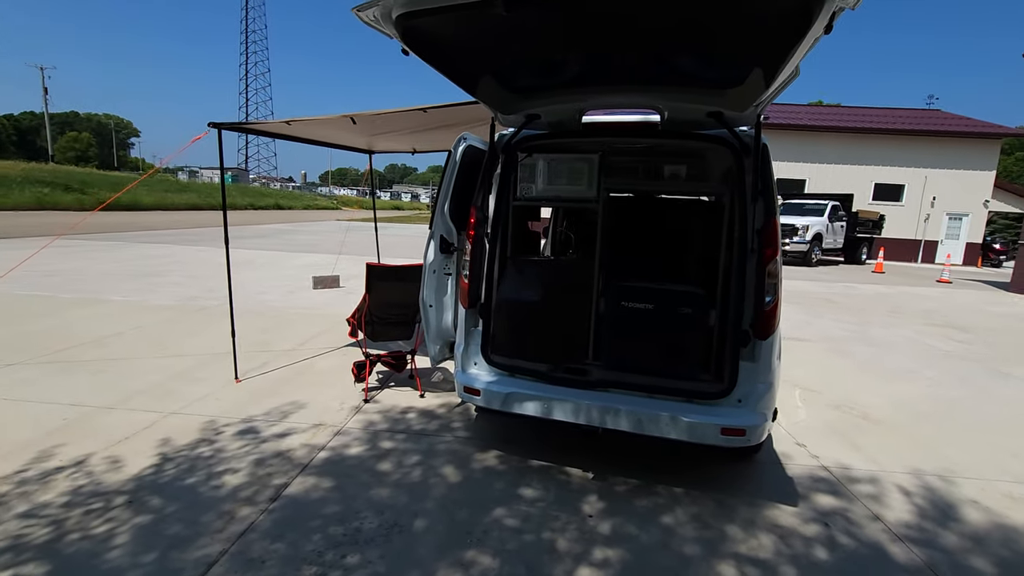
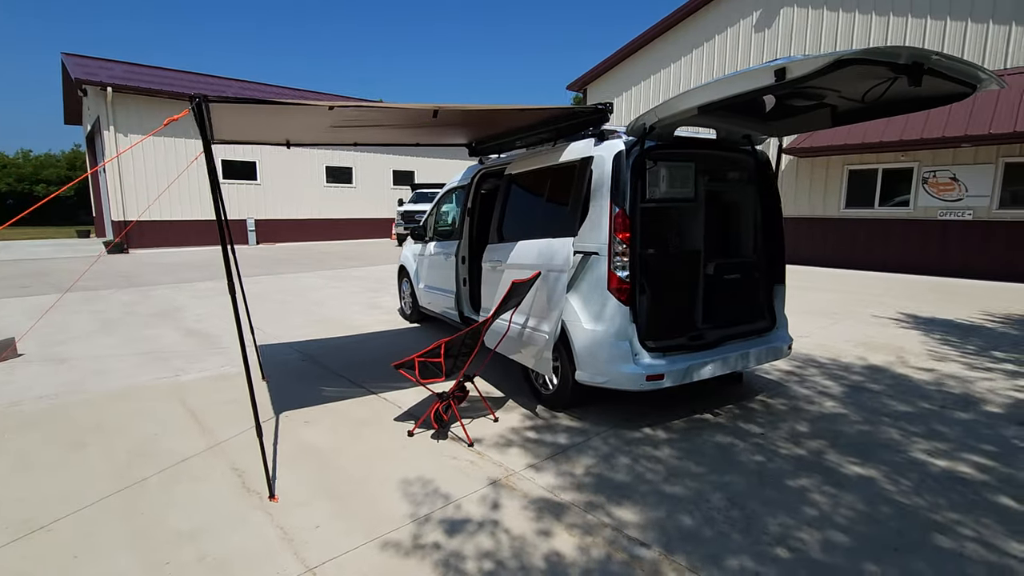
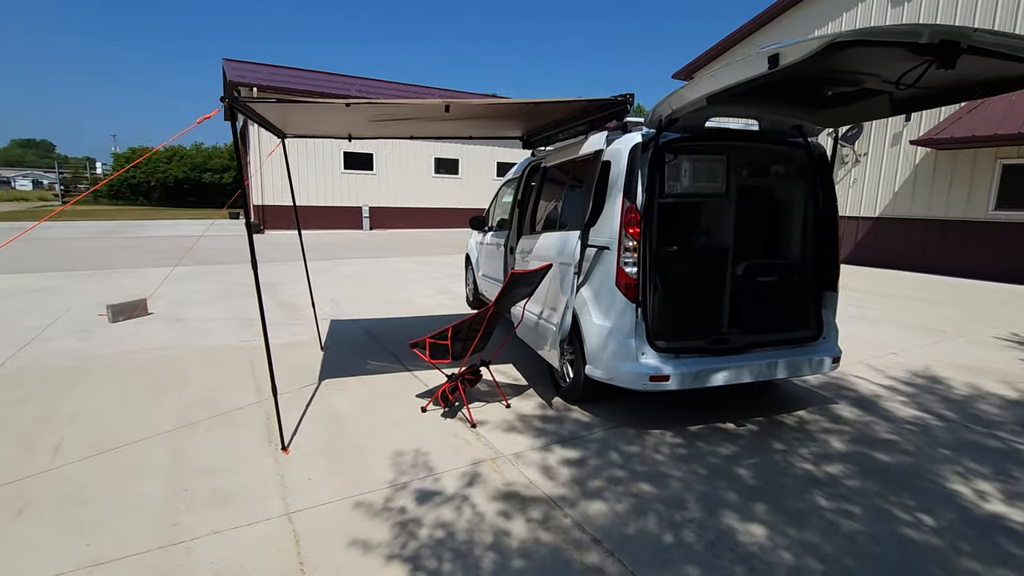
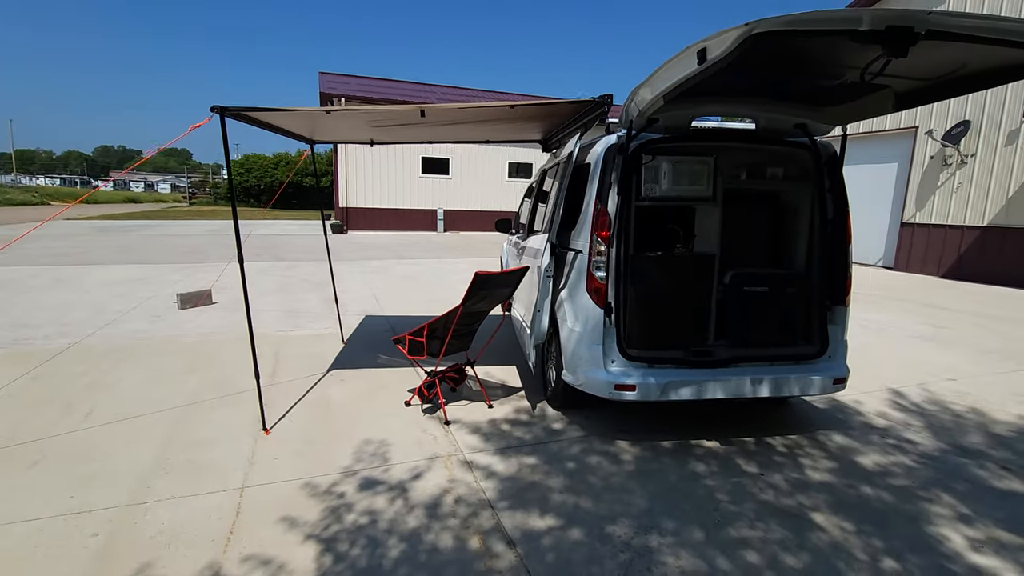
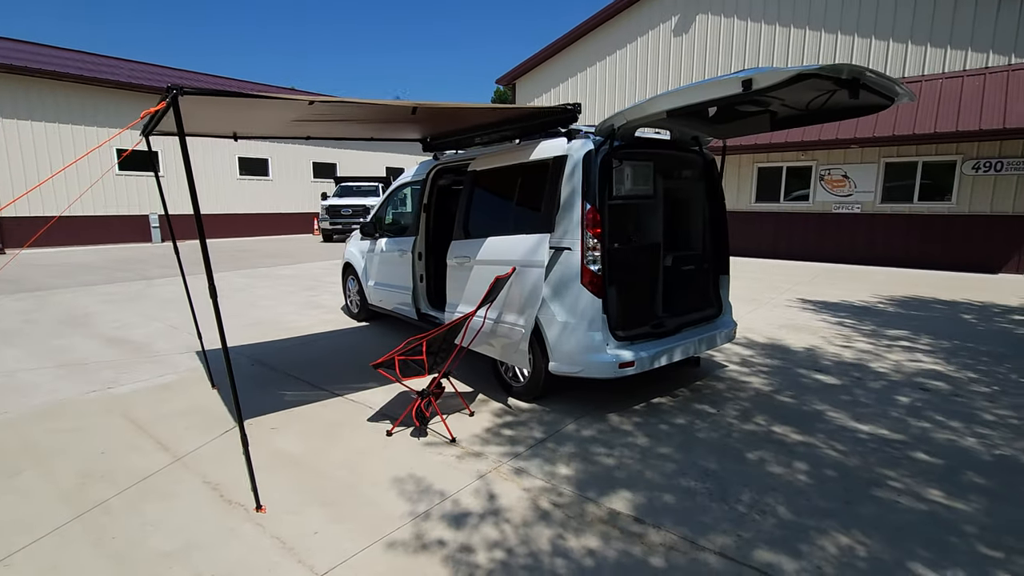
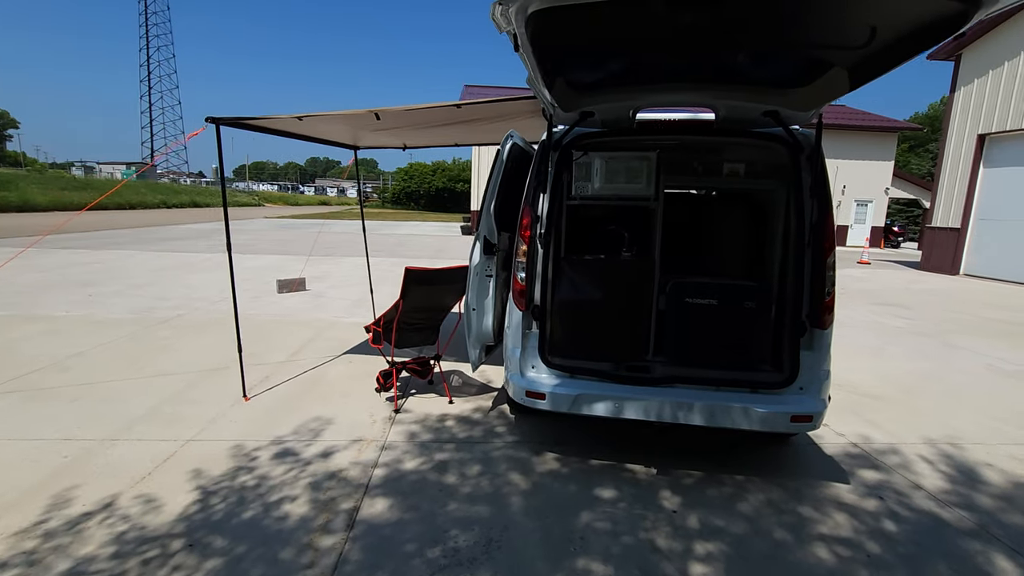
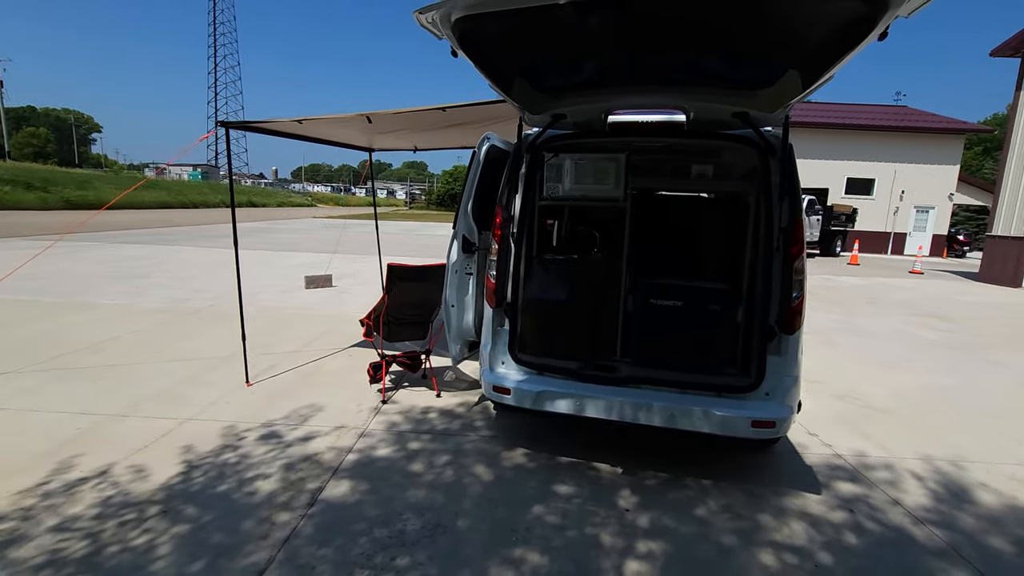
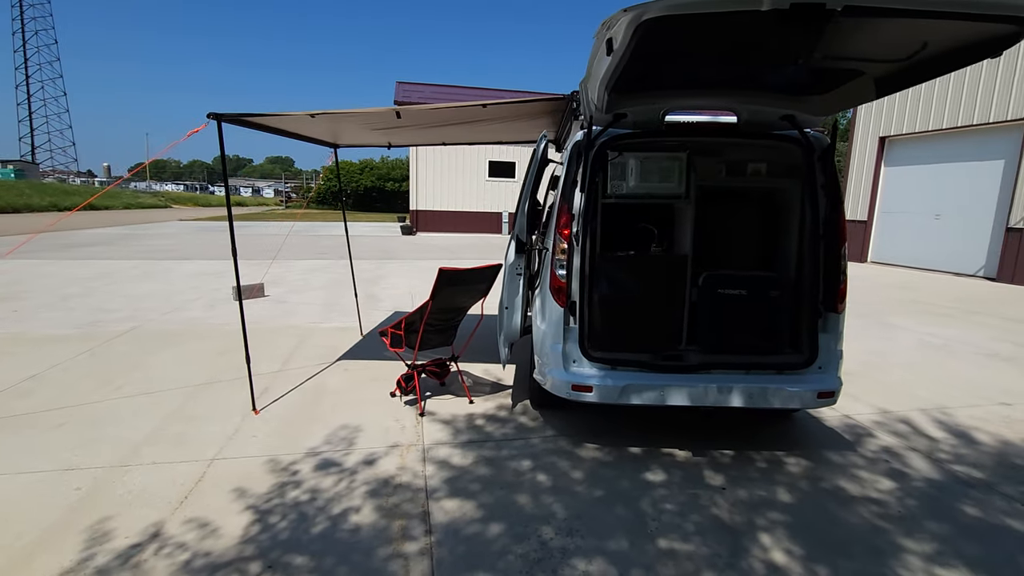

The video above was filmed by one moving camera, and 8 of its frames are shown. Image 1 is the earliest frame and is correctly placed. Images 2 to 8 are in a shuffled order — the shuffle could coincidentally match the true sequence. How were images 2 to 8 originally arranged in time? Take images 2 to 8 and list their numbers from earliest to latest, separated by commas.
7, 6, 8, 4, 3, 2, 5
